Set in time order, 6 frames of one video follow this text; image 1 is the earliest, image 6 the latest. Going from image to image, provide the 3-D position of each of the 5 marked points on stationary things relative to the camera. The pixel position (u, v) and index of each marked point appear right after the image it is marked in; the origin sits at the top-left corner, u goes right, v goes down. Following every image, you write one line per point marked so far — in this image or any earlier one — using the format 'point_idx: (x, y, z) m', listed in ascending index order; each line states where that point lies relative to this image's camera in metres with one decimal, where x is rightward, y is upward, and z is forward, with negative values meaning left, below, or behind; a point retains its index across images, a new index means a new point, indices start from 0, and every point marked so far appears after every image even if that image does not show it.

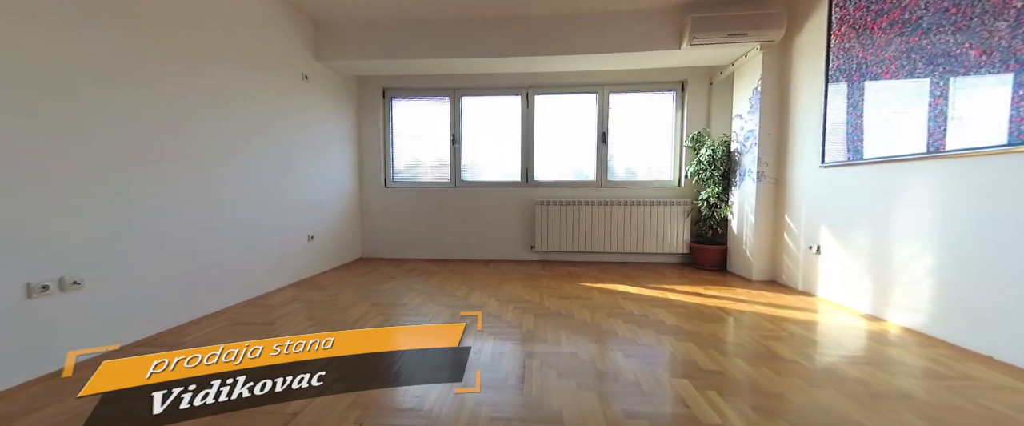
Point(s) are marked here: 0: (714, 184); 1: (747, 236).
0: (+2.3, +0.3, +3.8) m
1: (+2.4, -0.2, +3.5) m
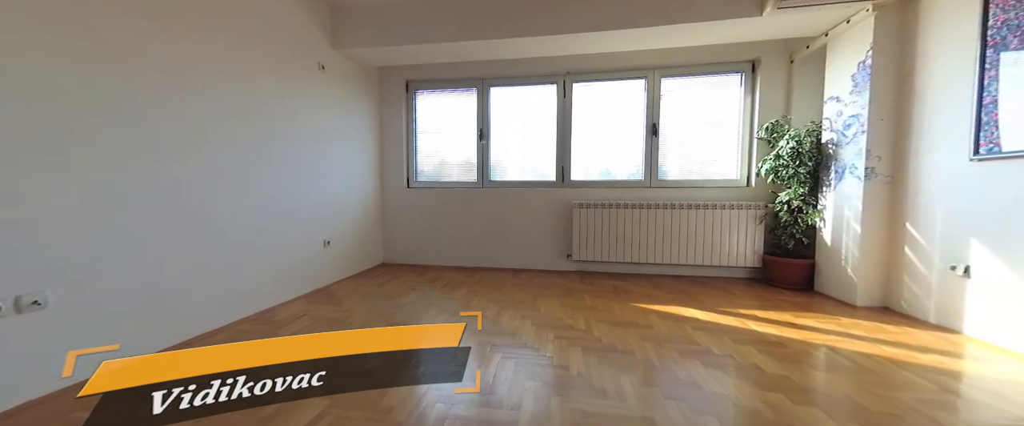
0: (+2.6, +0.3, +3.1) m
1: (+2.8, -0.3, +2.8) m
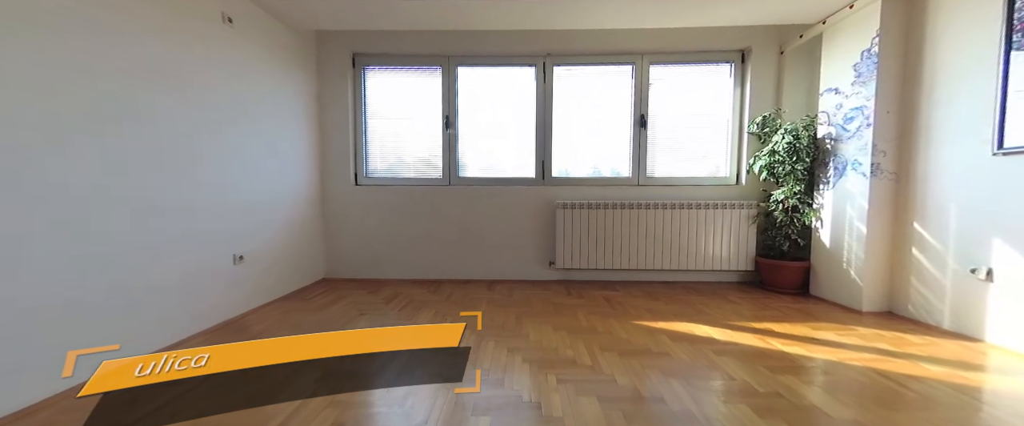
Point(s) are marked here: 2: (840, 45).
0: (+2.4, +0.3, +2.9) m
1: (+2.6, -0.3, +2.6) m
2: (+2.6, +1.3, +2.7) m
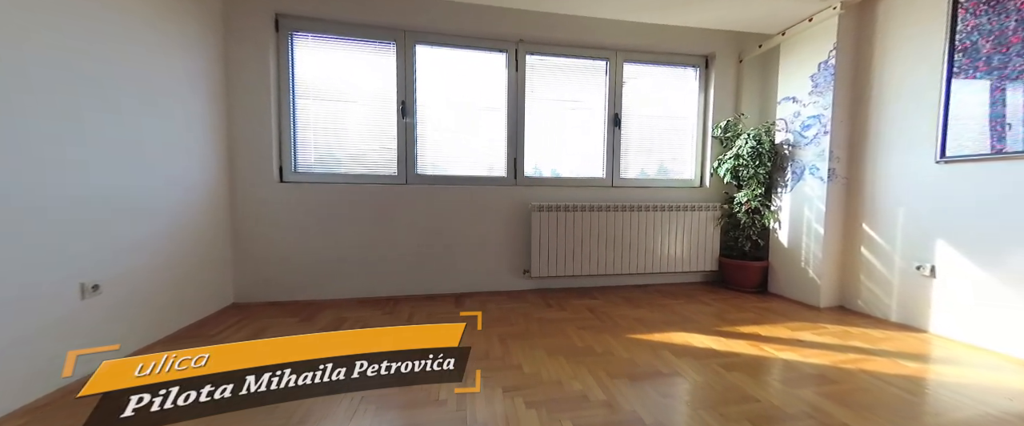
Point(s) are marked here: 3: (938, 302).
0: (+2.2, +0.3, +3.0) m
1: (+2.4, -0.3, +2.8) m
2: (+2.4, +1.3, +2.8) m
3: (+2.8, -0.6, +2.2) m
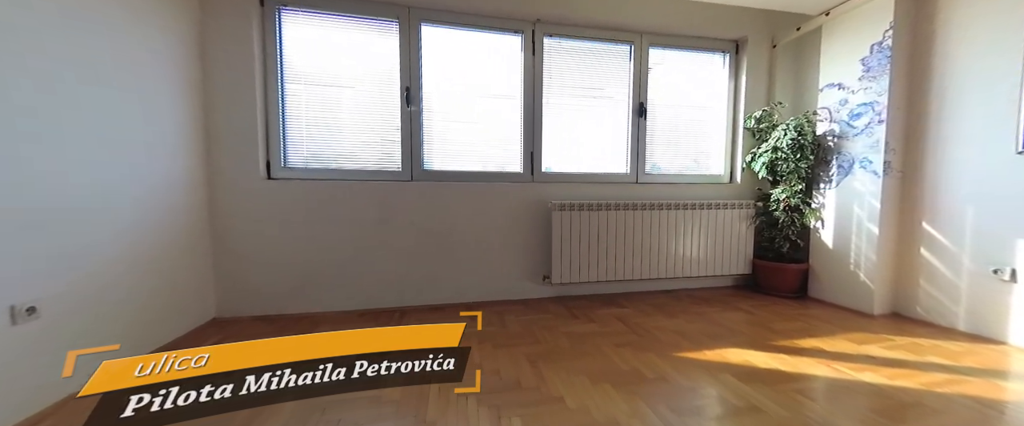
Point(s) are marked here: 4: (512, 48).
0: (+2.3, +0.3, +2.7) m
1: (+2.6, -0.3, +2.5) m
2: (+2.5, +1.3, +2.6) m
3: (+2.9, -0.6, +2.0) m
4: (0.0, +1.3, +2.8) m
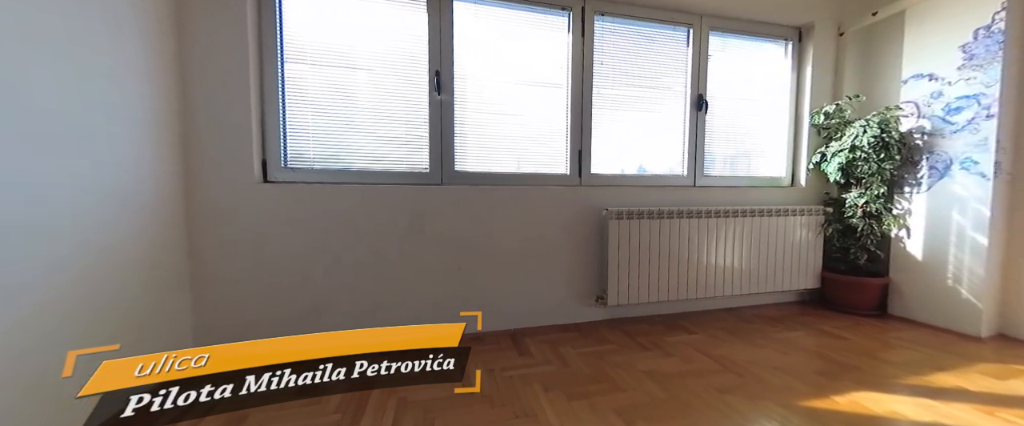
0: (+2.6, +0.2, +2.4) m
1: (+2.9, -0.3, +2.2) m
2: (+2.8, +1.3, +2.3) m
3: (+3.3, -0.6, +1.7) m
4: (+0.3, +1.3, +2.3) m
